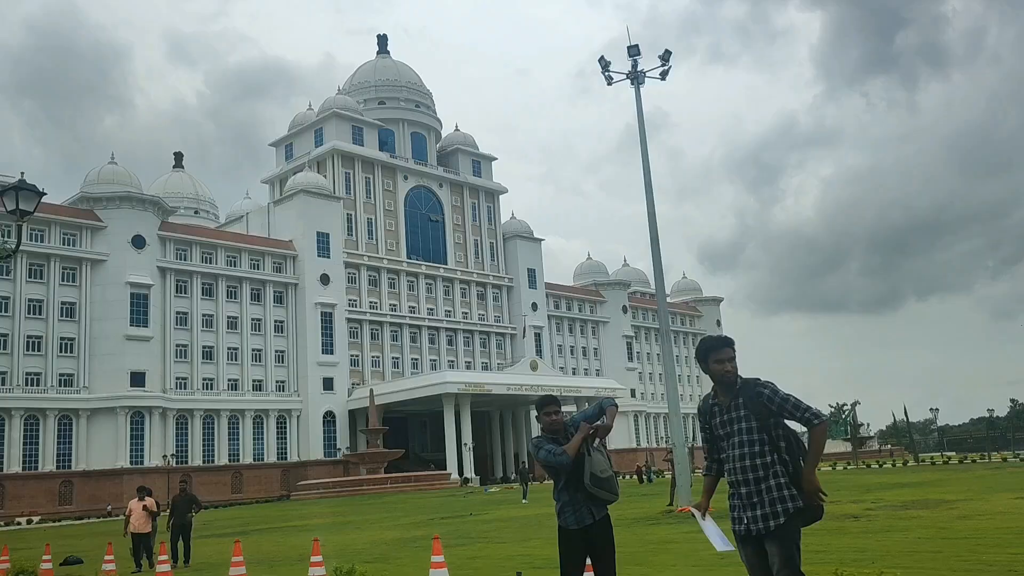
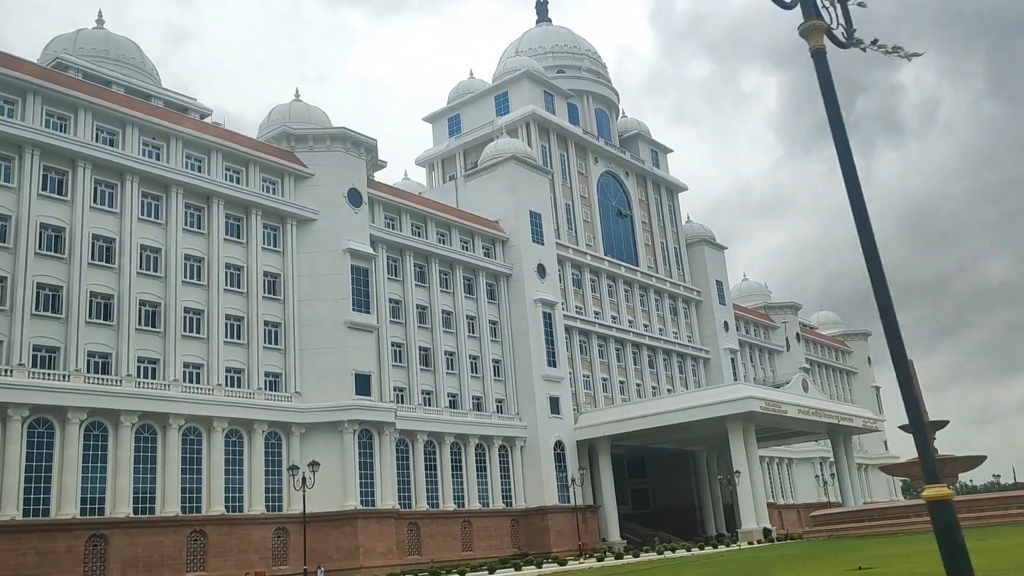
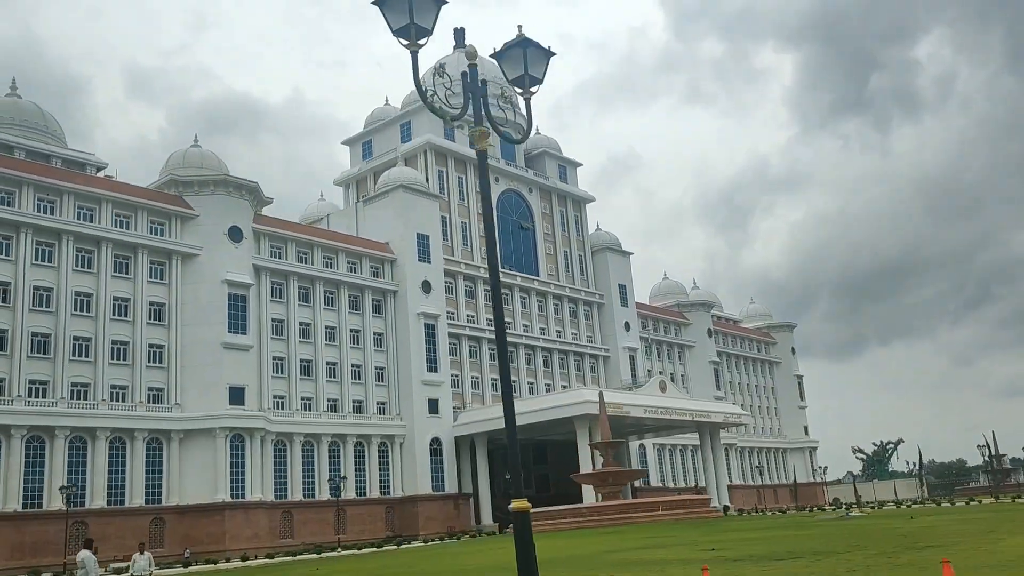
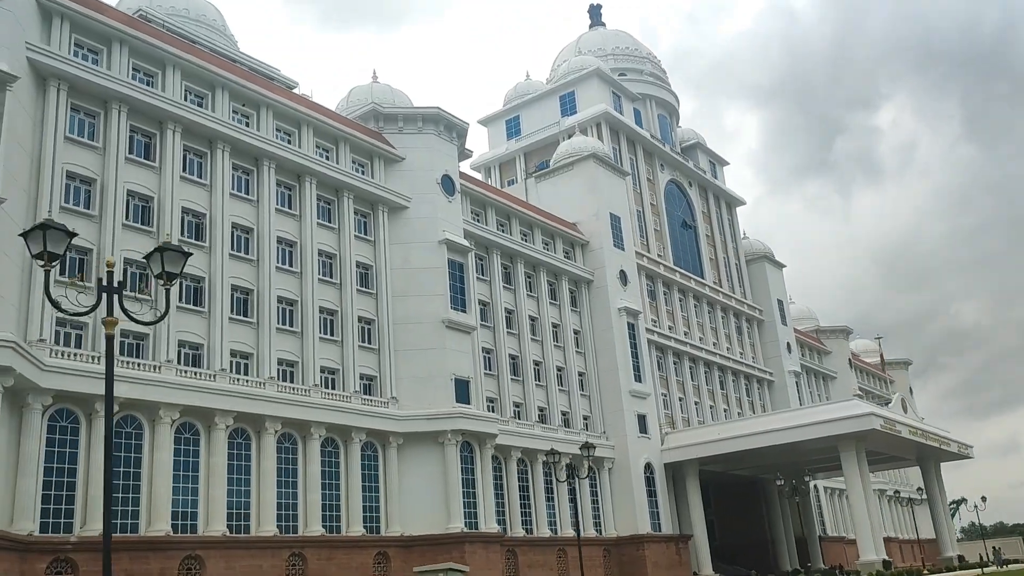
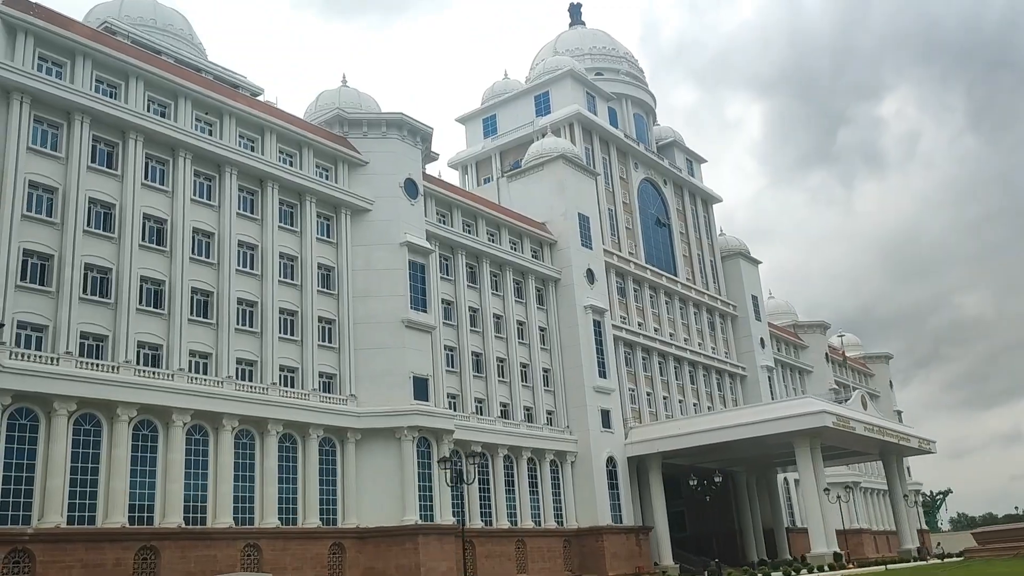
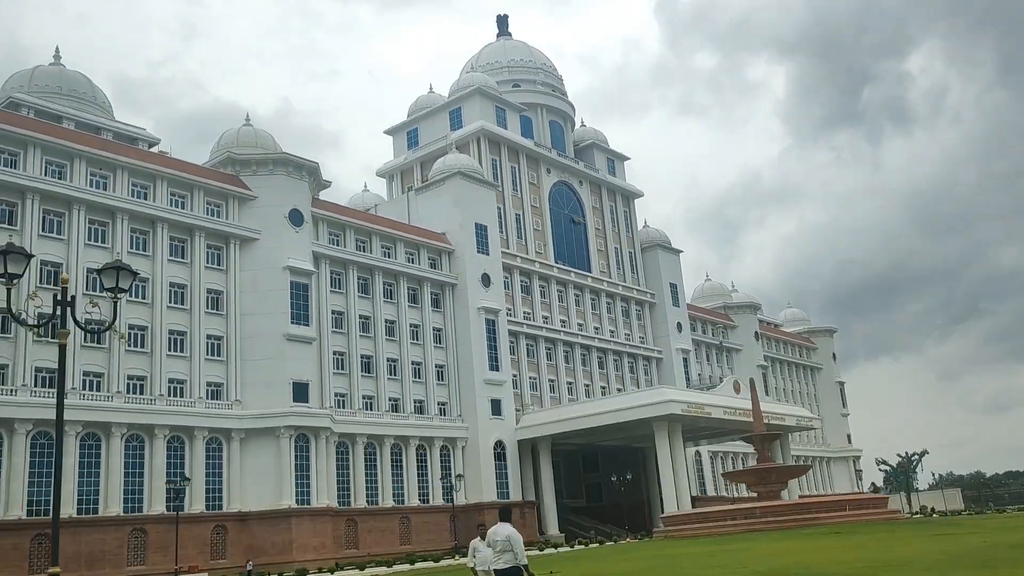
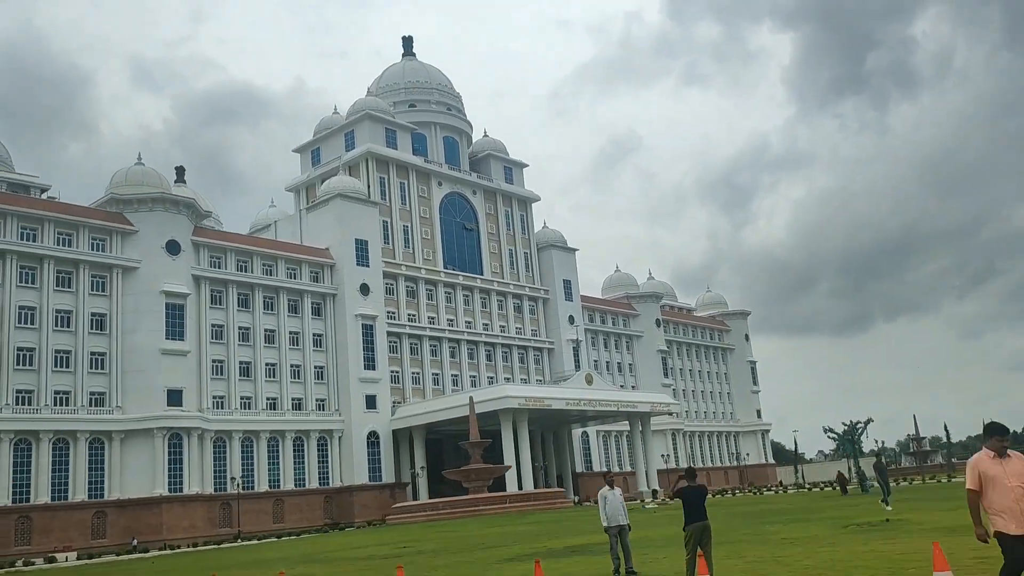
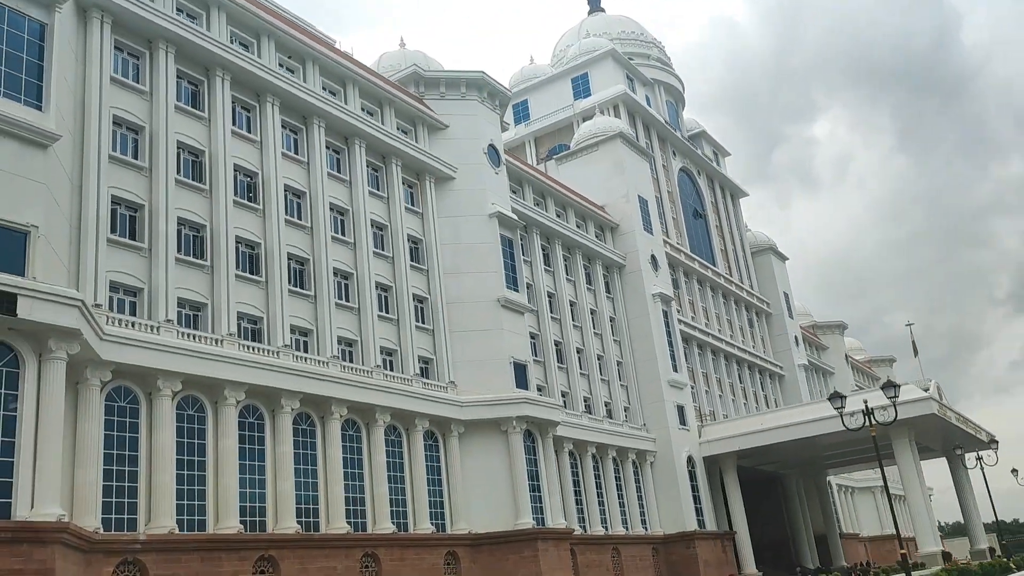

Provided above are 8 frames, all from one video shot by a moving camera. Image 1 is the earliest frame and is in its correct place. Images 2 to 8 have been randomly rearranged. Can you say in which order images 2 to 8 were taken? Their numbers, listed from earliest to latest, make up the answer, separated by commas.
7, 3, 6, 2, 5, 4, 8
